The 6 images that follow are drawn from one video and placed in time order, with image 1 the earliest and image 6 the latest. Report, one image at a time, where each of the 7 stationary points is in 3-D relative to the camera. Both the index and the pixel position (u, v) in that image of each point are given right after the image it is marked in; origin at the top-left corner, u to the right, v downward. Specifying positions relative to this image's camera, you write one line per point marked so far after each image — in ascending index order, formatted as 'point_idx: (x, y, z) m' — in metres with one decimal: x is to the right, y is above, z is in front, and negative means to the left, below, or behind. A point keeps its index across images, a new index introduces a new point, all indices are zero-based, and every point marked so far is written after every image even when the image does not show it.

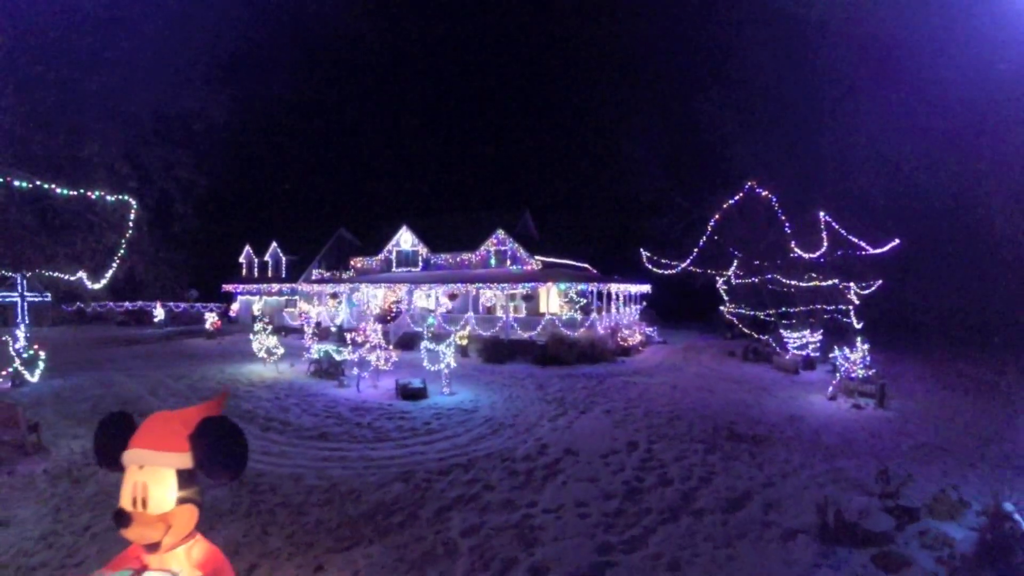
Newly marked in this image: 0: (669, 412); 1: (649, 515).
0: (+2.1, -1.7, +9.5) m
1: (+1.1, -1.7, +5.3) m
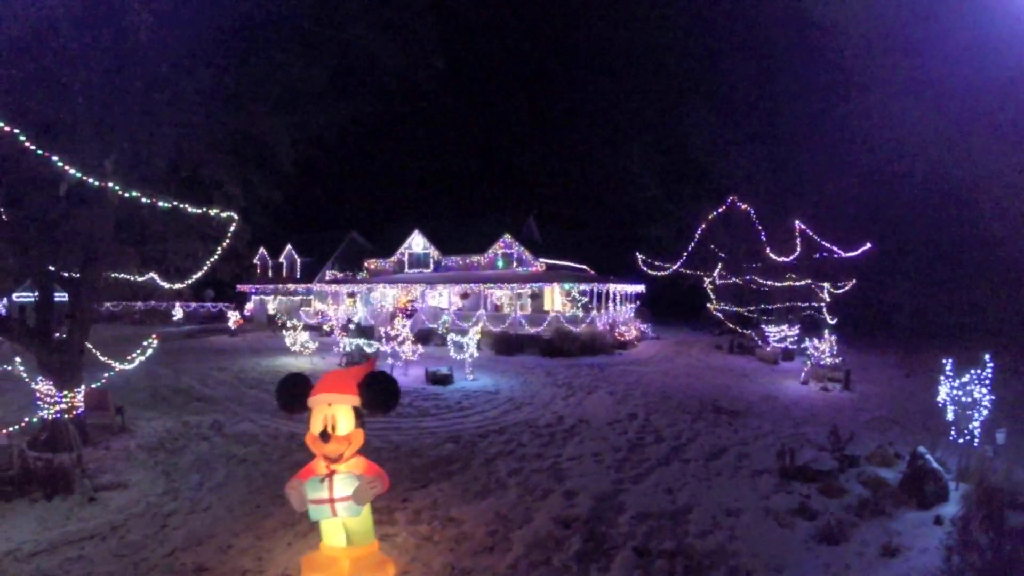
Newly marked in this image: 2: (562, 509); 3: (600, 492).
0: (+2.4, -1.7, +11.1) m
1: (+1.4, -1.7, +6.9) m
2: (+0.4, -1.8, +5.6) m
3: (+0.8, -1.8, +5.9) m
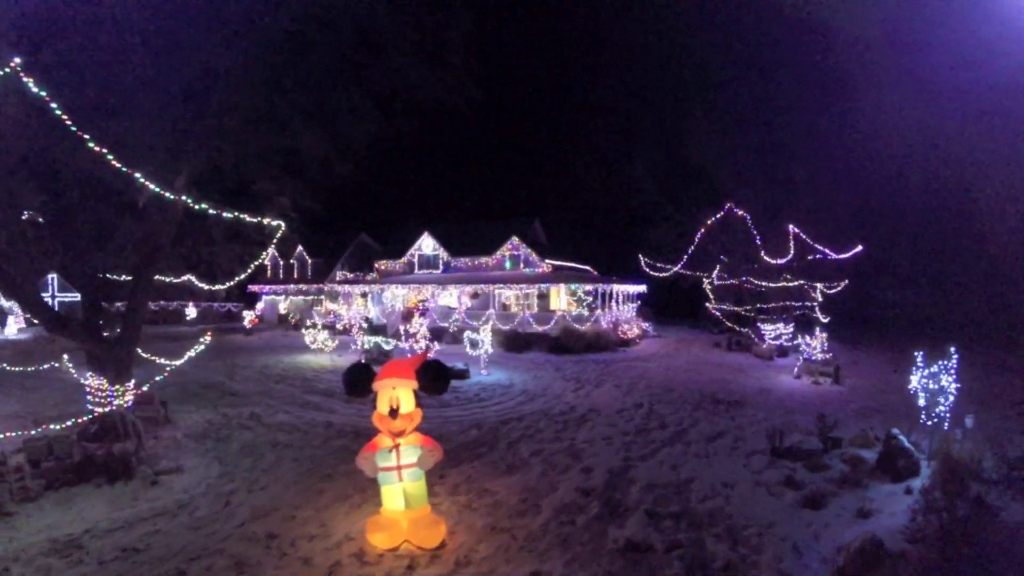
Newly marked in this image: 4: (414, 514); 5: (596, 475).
0: (+2.6, -1.7, +11.9) m
1: (+1.6, -1.7, +7.7) m
2: (+0.6, -1.8, +6.4) m
3: (+1.0, -1.8, +6.8) m
4: (-0.7, -1.7, +5.0) m
5: (+0.8, -1.8, +6.6) m
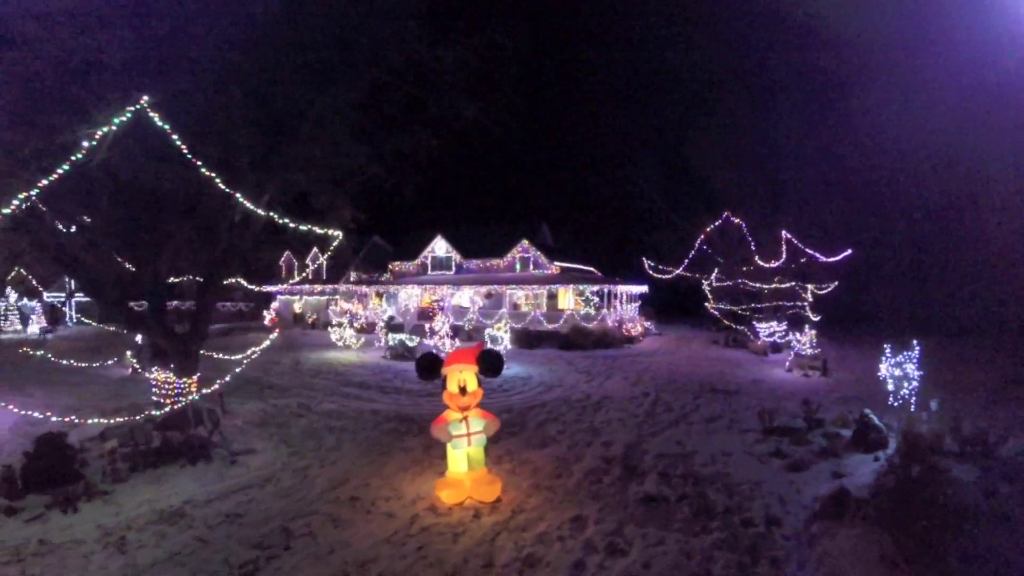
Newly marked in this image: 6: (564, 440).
0: (+3.0, -1.7, +13.2) m
1: (+2.0, -1.8, +9.0) m
2: (+1.0, -1.8, +7.7) m
3: (+1.4, -1.8, +8.0) m
4: (-0.3, -1.7, +6.3) m
5: (+1.2, -1.8, +7.8) m
6: (+0.6, -1.8, +8.3) m
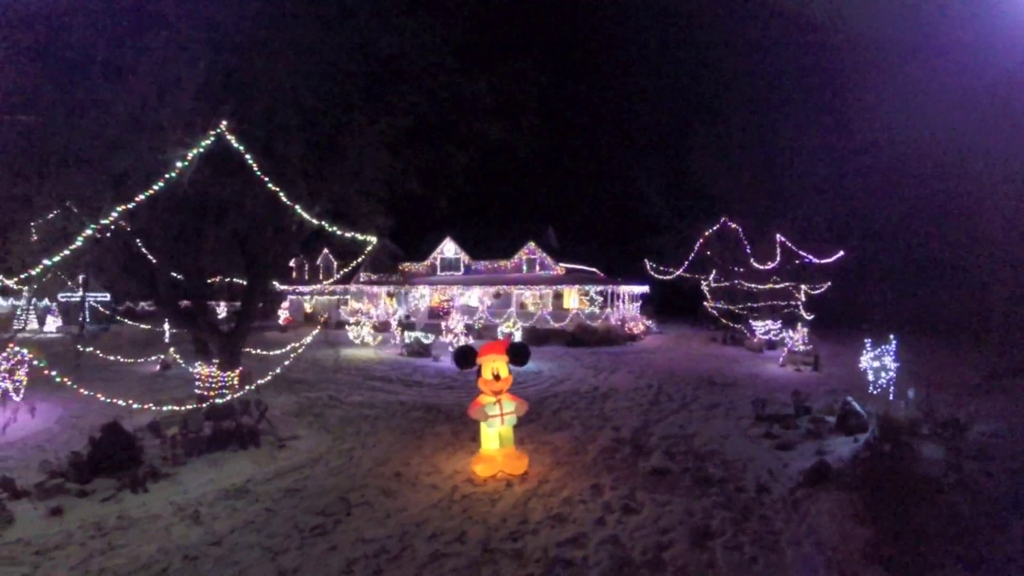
0: (+3.2, -1.7, +14.2) m
1: (+2.2, -1.8, +10.0) m
2: (+1.3, -1.9, +8.7) m
3: (+1.6, -1.8, +9.0) m
4: (-0.1, -1.7, +7.3) m
5: (+1.4, -1.8, +8.8) m
6: (+0.9, -1.9, +9.3) m
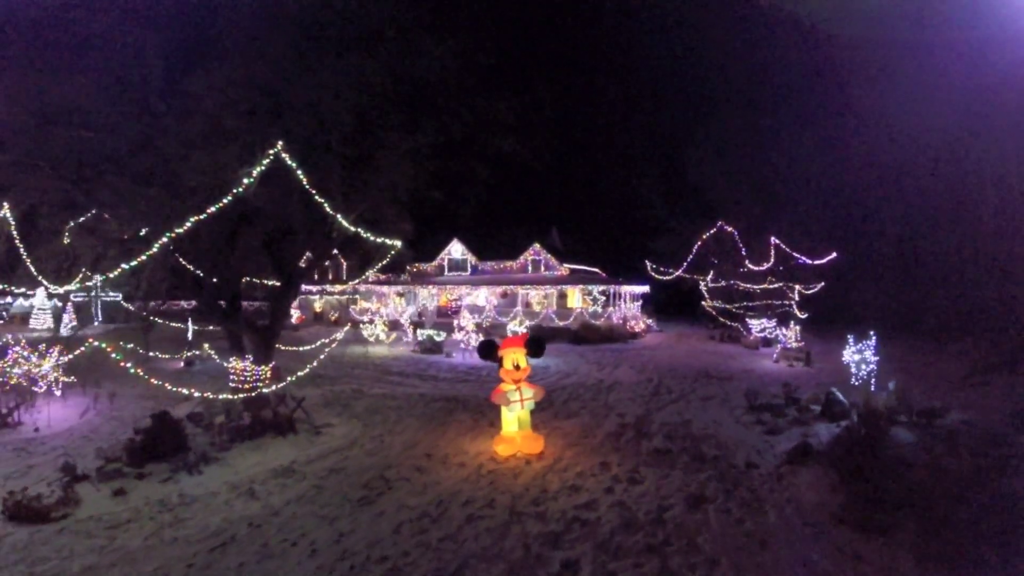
0: (+3.4, -1.7, +15.1) m
1: (+2.5, -1.8, +10.9) m
2: (+1.5, -1.9, +9.6) m
3: (+1.8, -1.8, +9.9) m
4: (+0.1, -1.7, +8.2) m
5: (+1.7, -1.8, +9.7) m
6: (+1.1, -1.9, +10.2) m
